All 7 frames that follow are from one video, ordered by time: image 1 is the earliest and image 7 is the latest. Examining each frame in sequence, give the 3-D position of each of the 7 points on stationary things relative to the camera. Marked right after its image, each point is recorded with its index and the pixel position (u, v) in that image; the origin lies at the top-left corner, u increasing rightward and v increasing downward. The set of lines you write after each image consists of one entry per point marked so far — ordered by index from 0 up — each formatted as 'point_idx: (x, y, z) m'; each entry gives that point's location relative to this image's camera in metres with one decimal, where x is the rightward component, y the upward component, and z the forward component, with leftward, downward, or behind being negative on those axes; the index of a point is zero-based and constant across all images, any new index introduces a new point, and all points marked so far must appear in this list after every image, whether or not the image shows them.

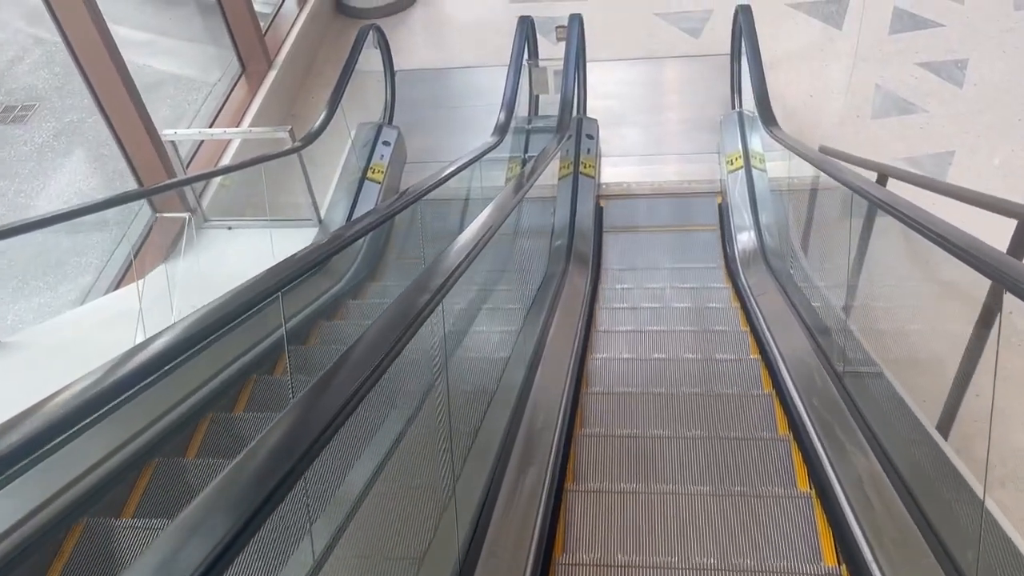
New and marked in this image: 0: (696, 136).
0: (+1.3, +1.1, +6.2) m
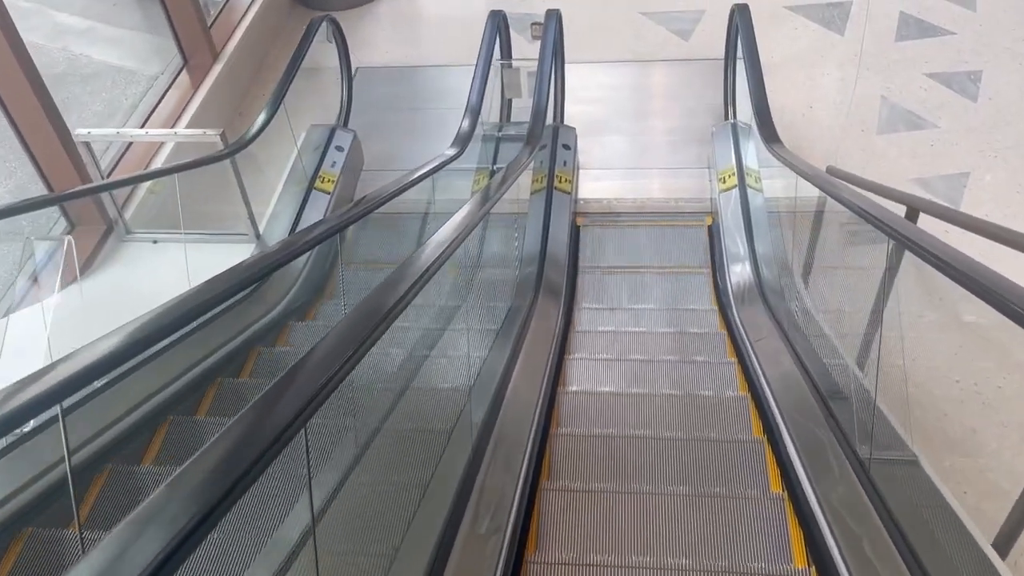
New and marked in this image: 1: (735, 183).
0: (+1.1, +0.9, +5.7) m
1: (+1.3, +0.6, +4.8) m
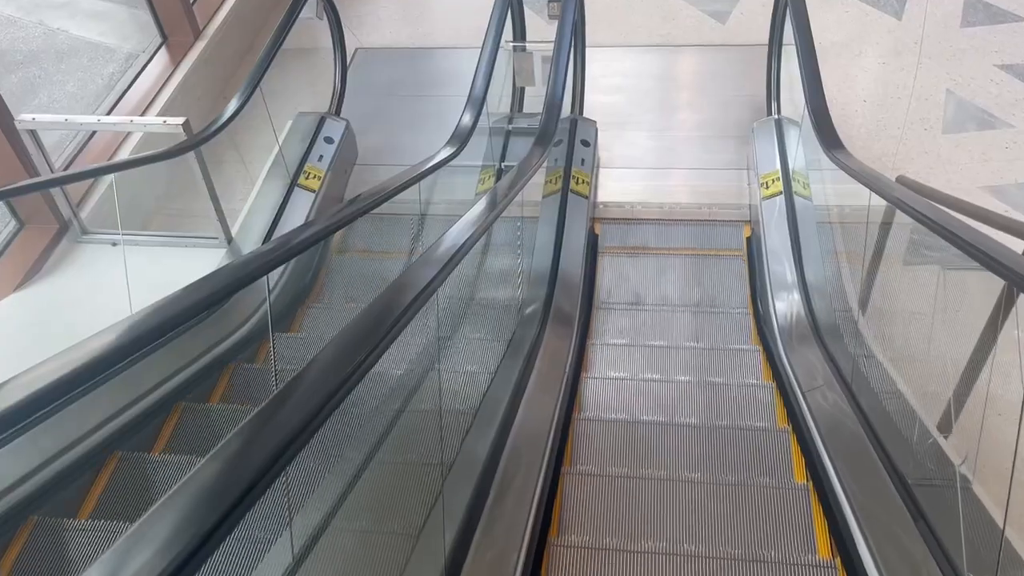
0: (+1.2, +0.8, +5.0) m
1: (+1.3, +0.5, +4.2) m
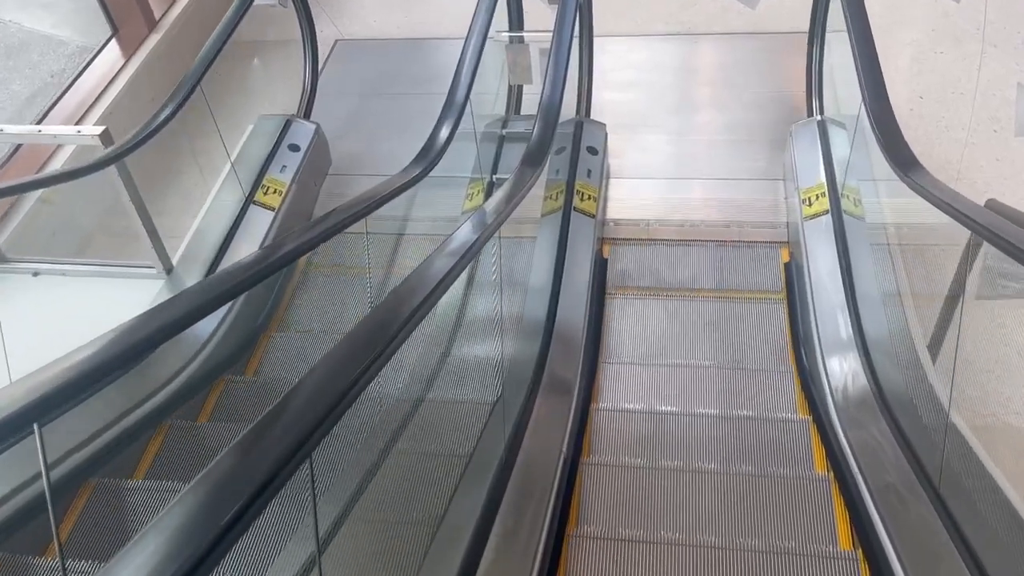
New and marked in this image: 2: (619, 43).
0: (+1.2, +0.7, +4.3) m
1: (+1.3, +0.3, +3.5) m
2: (+0.7, +1.5, +5.2) m
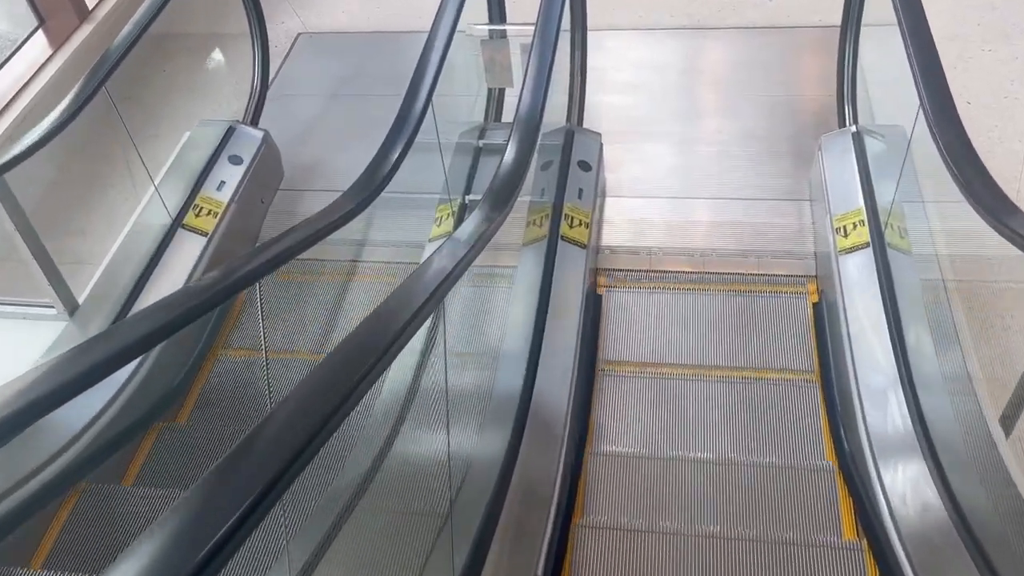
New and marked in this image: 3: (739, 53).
0: (+1.1, +0.5, +3.8) m
1: (+1.2, +0.2, +2.9) m
2: (+0.6, +1.4, +4.6) m
3: (+1.2, +1.2, +4.4) m
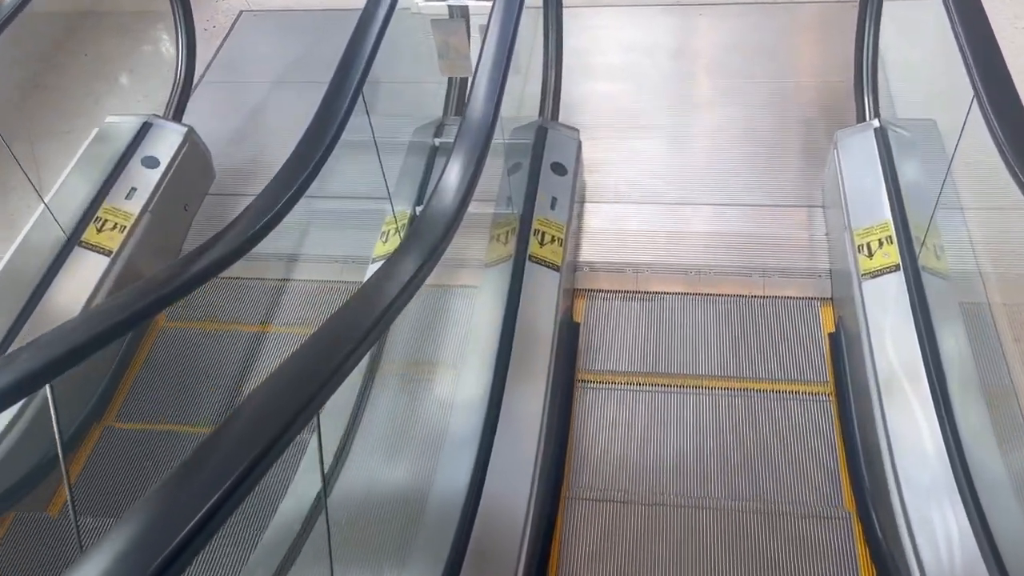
0: (+1.0, +0.5, +3.3) m
1: (+1.1, +0.1, +2.4) m
2: (+0.4, +1.3, +4.1) m
3: (+1.0, +1.2, +3.9) m
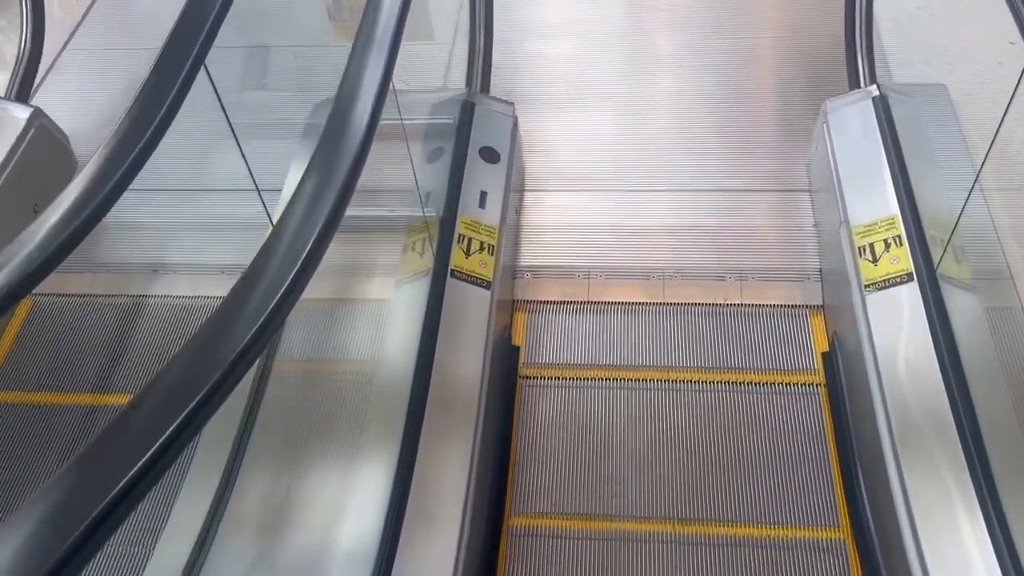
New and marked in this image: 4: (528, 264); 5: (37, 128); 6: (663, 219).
0: (+0.8, +0.5, +2.8) m
1: (+0.9, +0.1, +2.0) m
2: (+0.1, +1.4, +3.6) m
3: (+0.8, +1.2, +3.4) m
4: (+0.1, +0.1, +2.5) m
5: (-1.4, +0.5, +2.6) m
6: (+0.5, +0.2, +2.5) m
